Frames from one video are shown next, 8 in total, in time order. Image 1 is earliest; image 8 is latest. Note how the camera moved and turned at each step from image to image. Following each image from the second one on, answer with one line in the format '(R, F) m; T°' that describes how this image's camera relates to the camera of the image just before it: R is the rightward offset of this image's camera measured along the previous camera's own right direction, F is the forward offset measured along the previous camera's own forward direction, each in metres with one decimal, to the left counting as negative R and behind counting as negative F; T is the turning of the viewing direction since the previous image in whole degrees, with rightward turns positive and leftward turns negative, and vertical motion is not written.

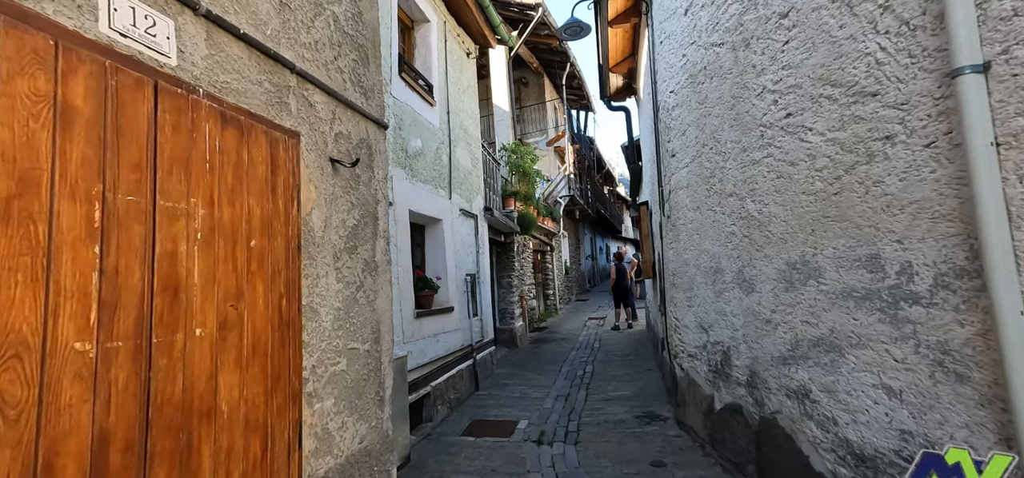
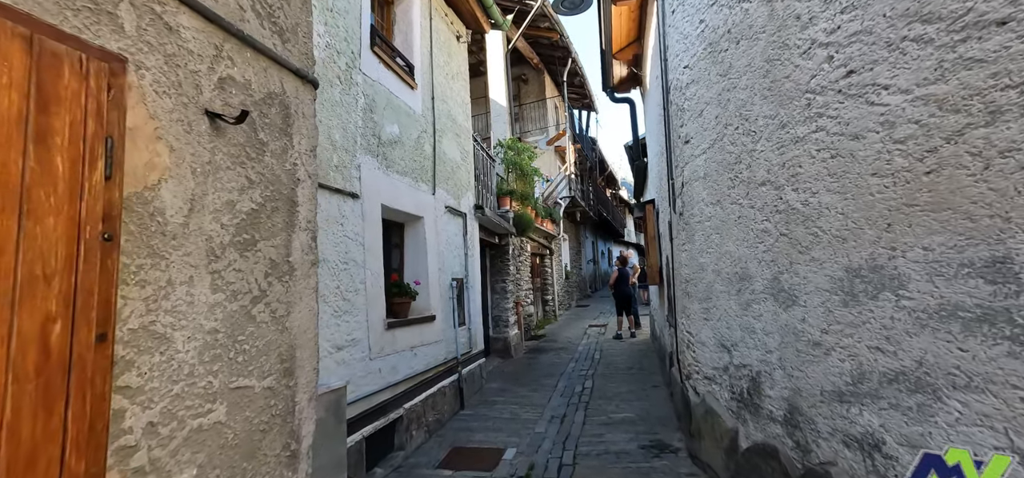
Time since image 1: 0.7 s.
(+0.1, +0.6) m; 0°
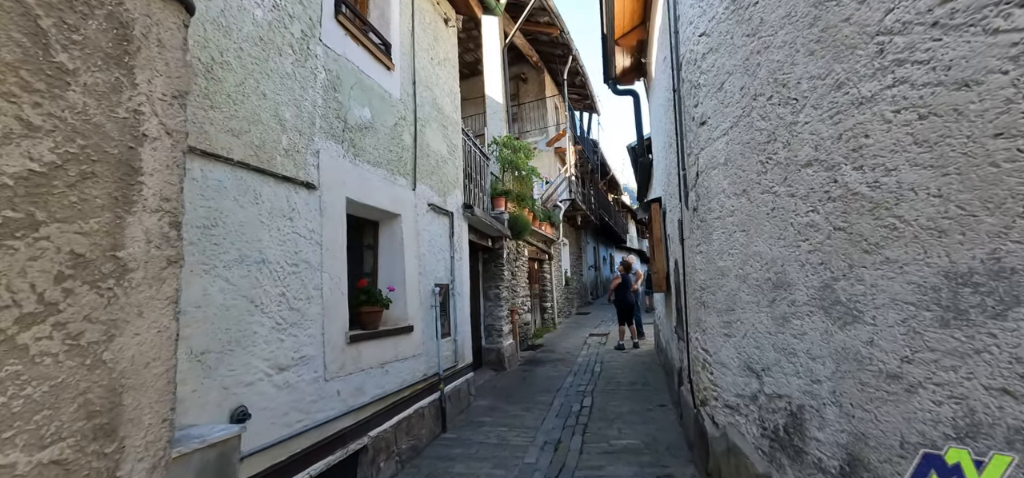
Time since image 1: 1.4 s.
(+0.1, +0.6) m; 0°
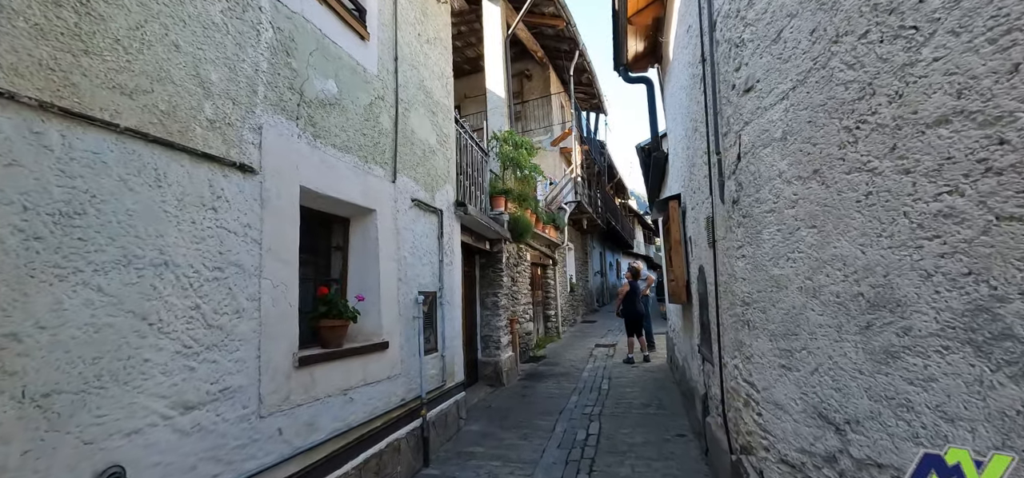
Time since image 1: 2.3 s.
(+0.1, +0.7) m; -1°
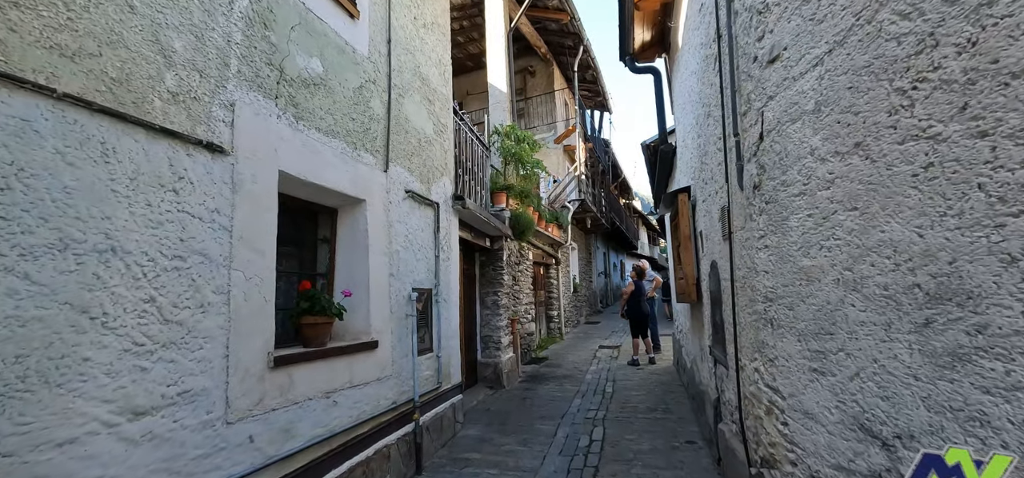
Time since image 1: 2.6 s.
(0.0, +0.3) m; 0°
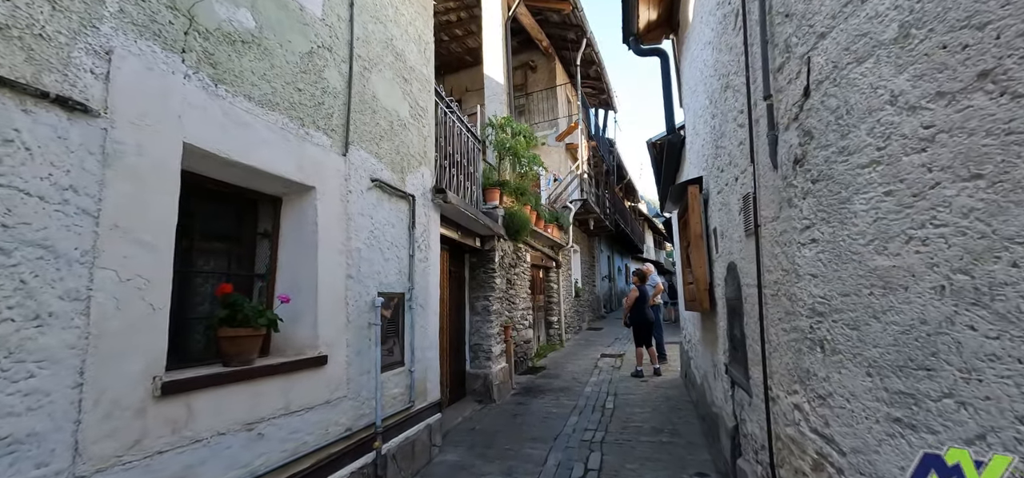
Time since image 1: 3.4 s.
(+0.2, +0.6) m; -1°
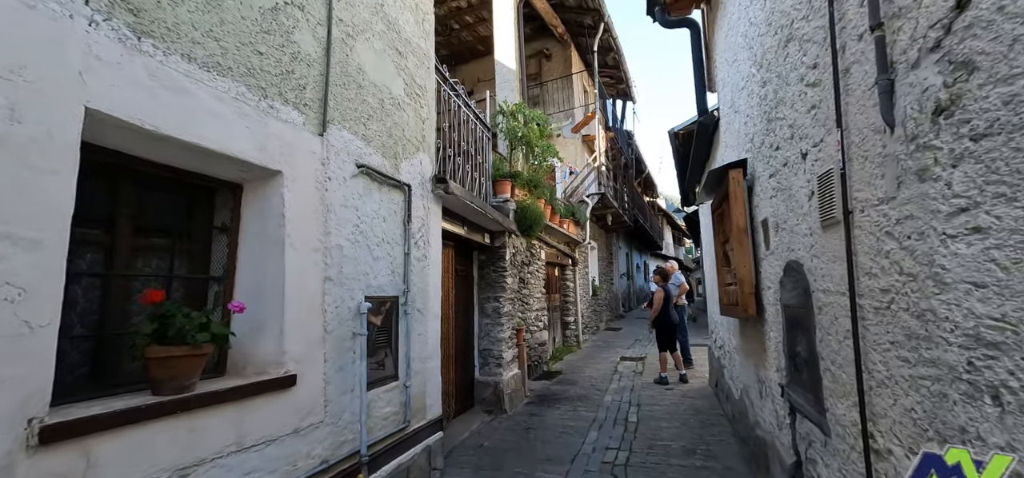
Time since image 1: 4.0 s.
(0.0, +0.6) m; -2°
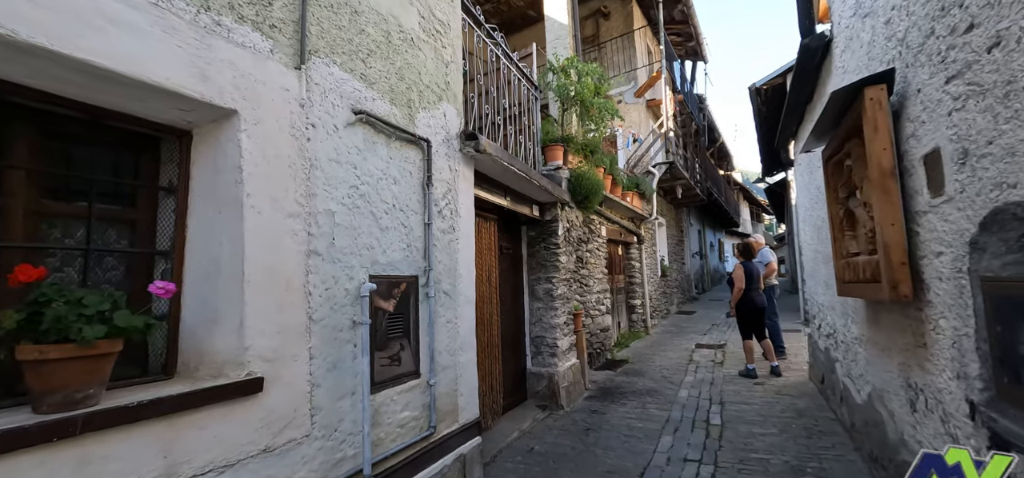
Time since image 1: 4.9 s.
(+0.1, +0.8) m; -8°
